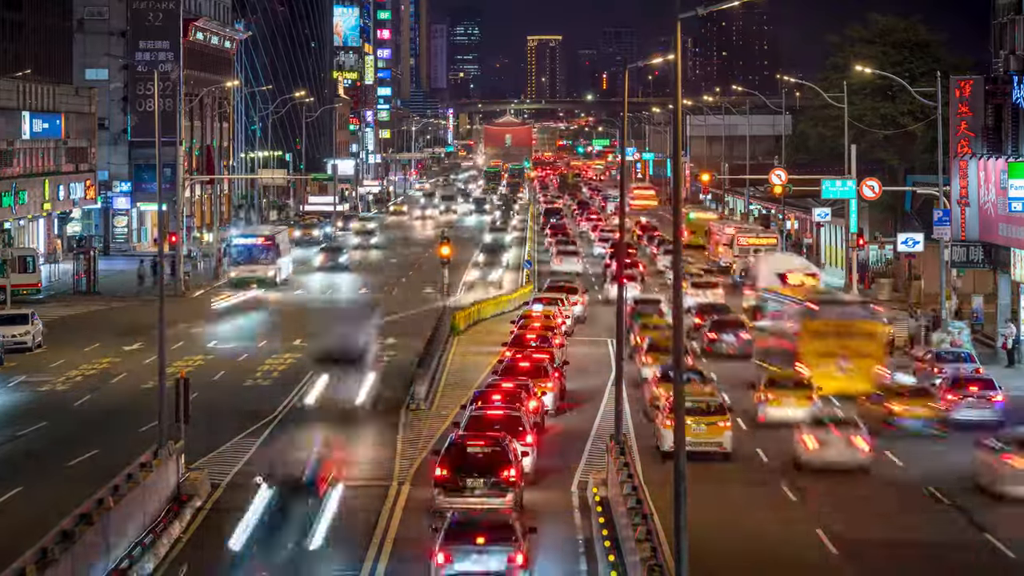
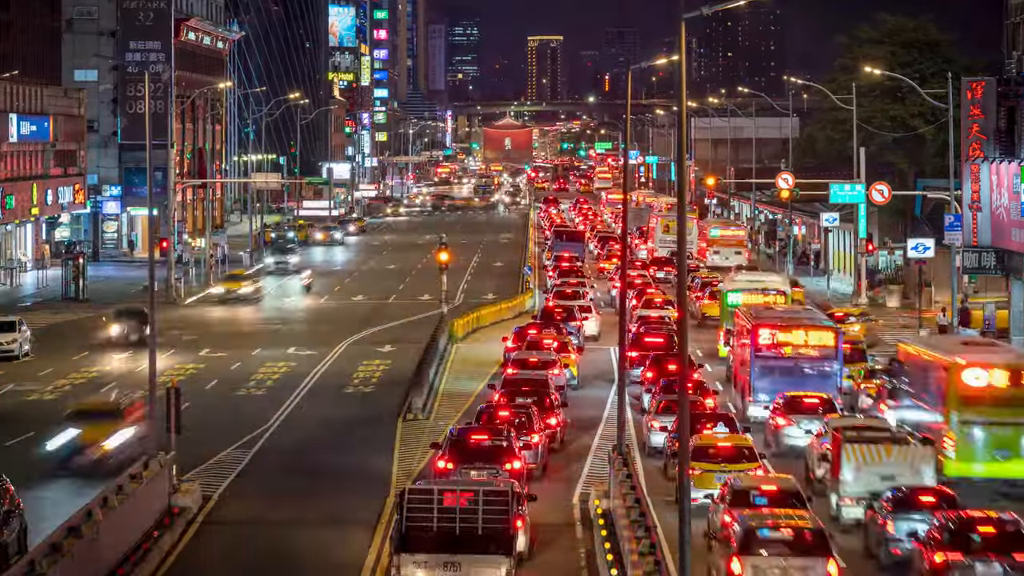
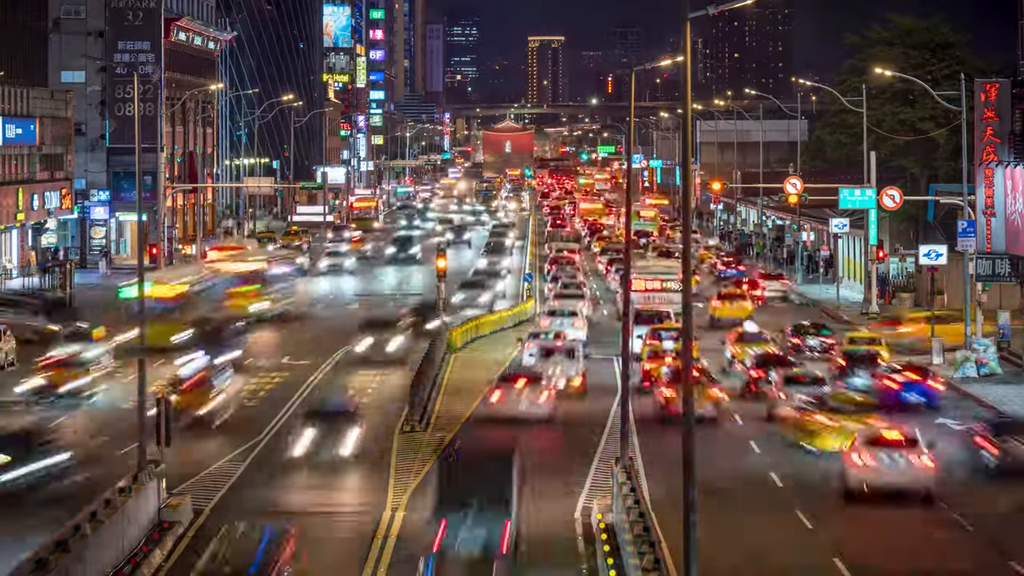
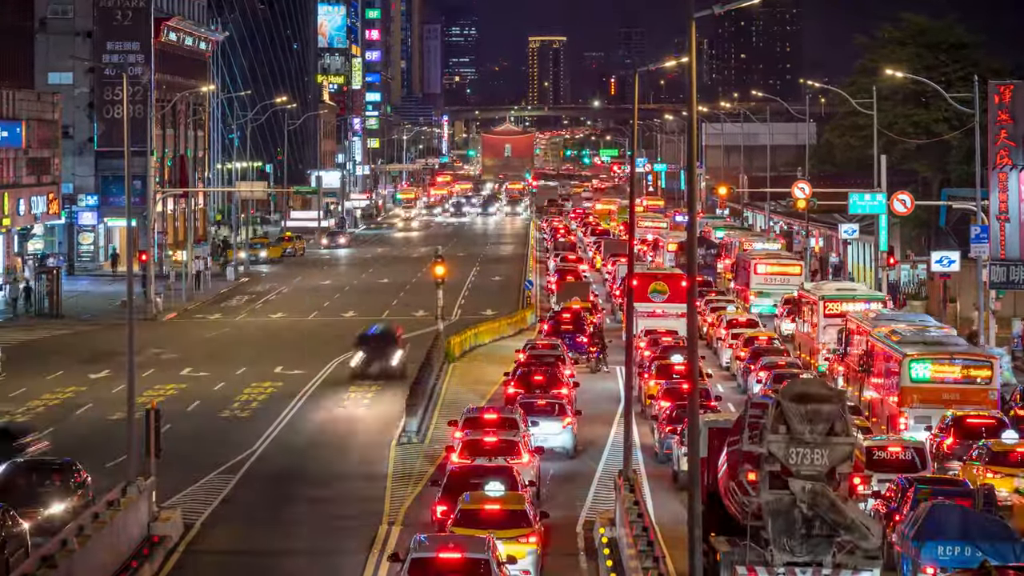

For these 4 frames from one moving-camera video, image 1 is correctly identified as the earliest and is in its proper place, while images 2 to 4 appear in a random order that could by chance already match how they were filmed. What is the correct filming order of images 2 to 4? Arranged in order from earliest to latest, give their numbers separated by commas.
2, 3, 4
